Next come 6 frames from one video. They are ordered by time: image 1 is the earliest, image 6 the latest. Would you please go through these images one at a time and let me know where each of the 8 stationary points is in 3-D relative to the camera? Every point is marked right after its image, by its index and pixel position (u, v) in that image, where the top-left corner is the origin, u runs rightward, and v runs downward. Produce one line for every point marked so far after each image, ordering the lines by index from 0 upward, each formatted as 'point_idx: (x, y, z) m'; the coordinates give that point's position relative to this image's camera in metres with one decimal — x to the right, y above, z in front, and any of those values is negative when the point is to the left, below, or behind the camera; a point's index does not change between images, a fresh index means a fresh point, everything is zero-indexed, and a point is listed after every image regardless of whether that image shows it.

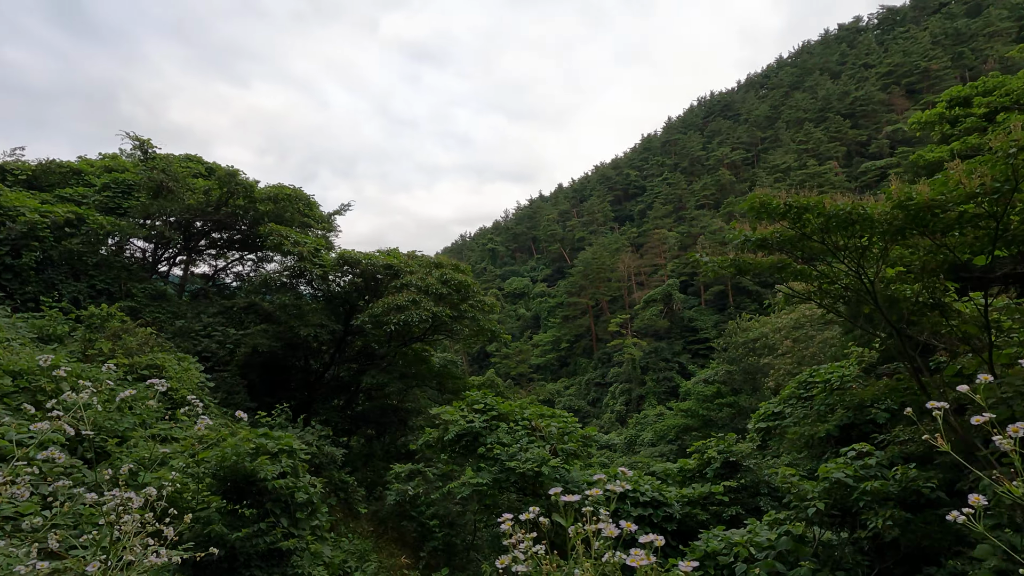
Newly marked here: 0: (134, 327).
0: (-3.5, -0.4, +5.0) m
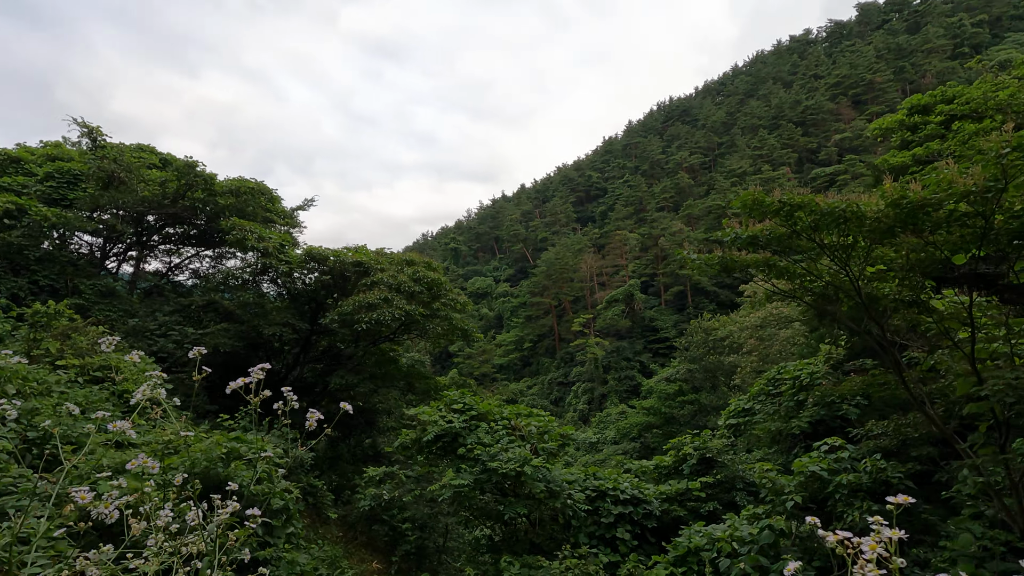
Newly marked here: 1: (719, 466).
0: (-3.7, -0.3, +4.6) m
1: (+1.6, -1.4, +4.1) m
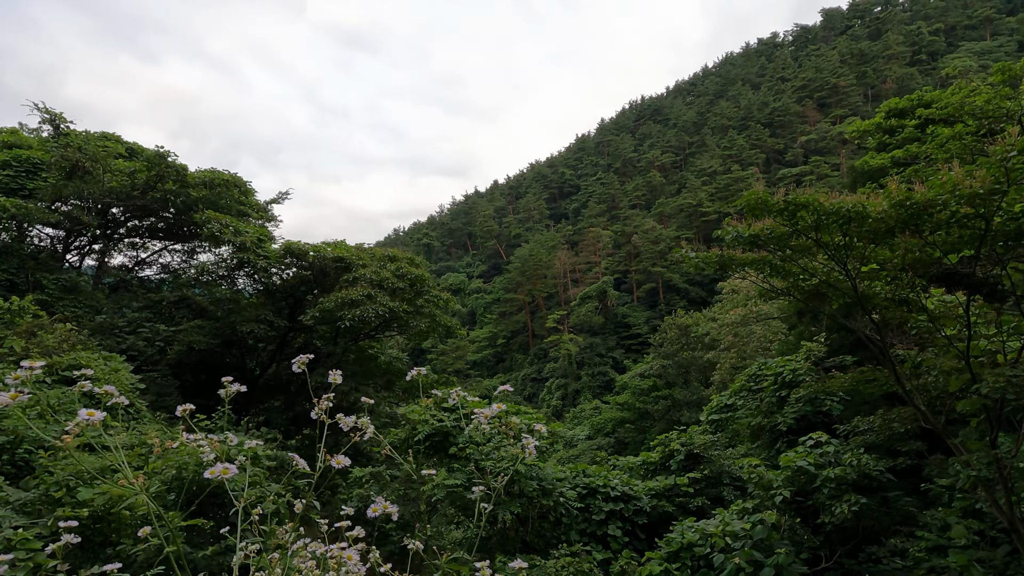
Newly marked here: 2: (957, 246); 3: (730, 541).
0: (-3.8, -0.3, +4.4) m
1: (+1.5, -1.4, +4.2) m
2: (+1.8, +0.2, +2.2) m
3: (+1.3, -1.5, +3.1) m
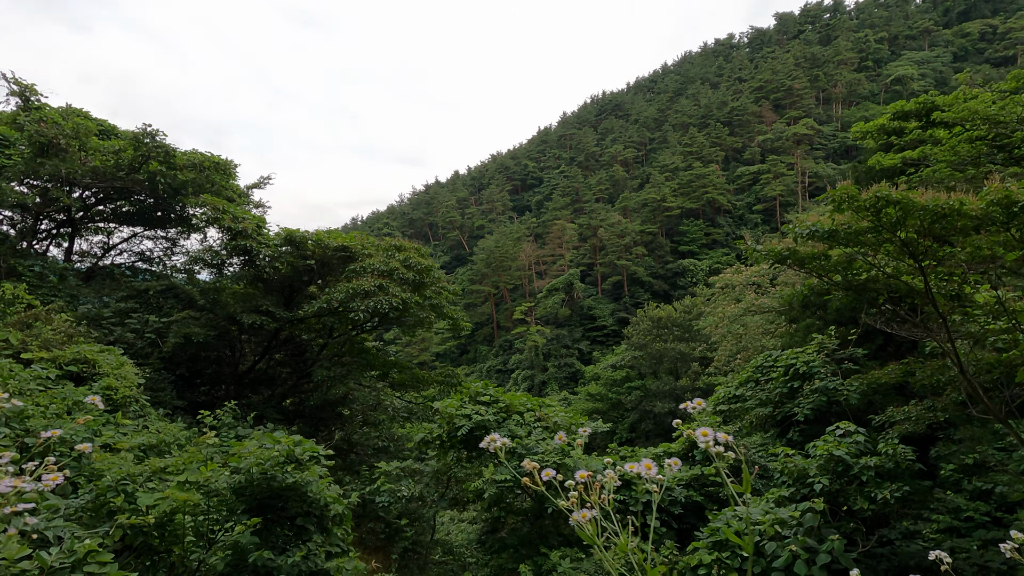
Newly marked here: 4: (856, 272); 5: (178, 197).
0: (-3.5, -0.2, +4.1) m
1: (+1.7, -1.3, +4.3) m
2: (+2.2, +0.2, +2.3) m
3: (+1.6, -1.4, +3.1) m
4: (+2.0, +0.1, +3.1) m
5: (-4.0, +1.1, +6.5) m
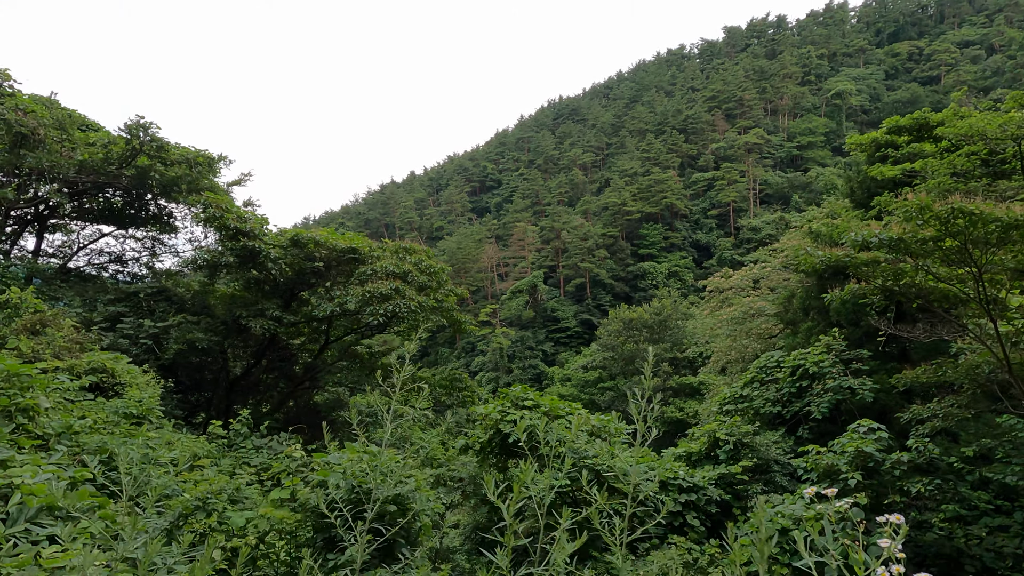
0: (-3.3, -0.2, +3.7) m
1: (+2.0, -1.3, +4.4) m
2: (+2.7, +0.2, +2.5) m
3: (+1.9, -1.4, +3.3) m
4: (+2.3, +0.1, +3.2) m
5: (-3.9, +1.1, +6.1) m
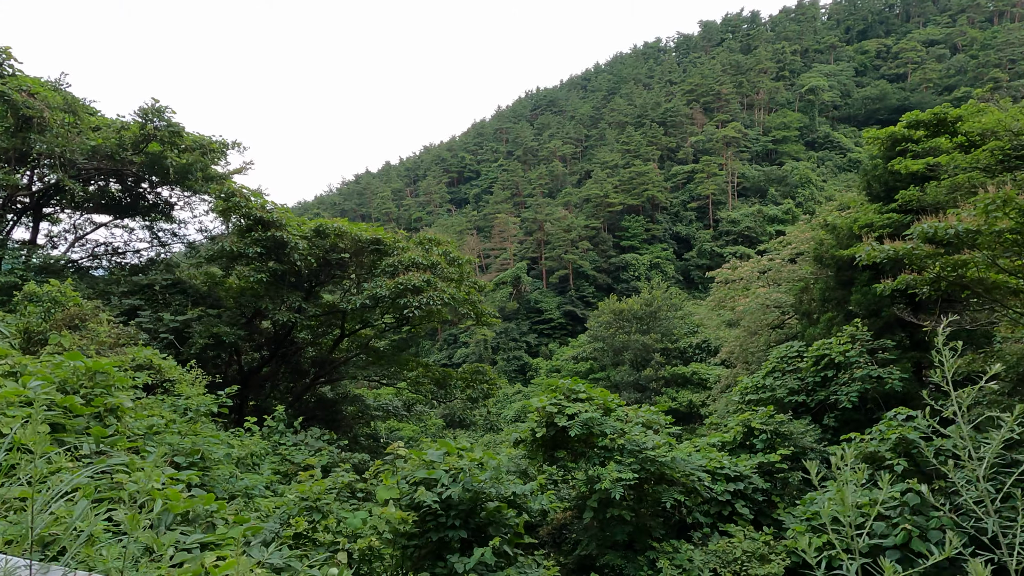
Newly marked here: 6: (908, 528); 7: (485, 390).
0: (-2.9, -0.2, +3.5) m
1: (+2.3, -1.3, +4.5) m
2: (+3.1, +0.2, +2.6) m
3: (+2.3, -1.4, +3.4) m
4: (+2.7, +0.1, +3.3) m
5: (-3.7, +1.2, +5.8) m
6: (+2.3, -1.4, +3.2) m
7: (-0.4, -1.3, +6.9) m
